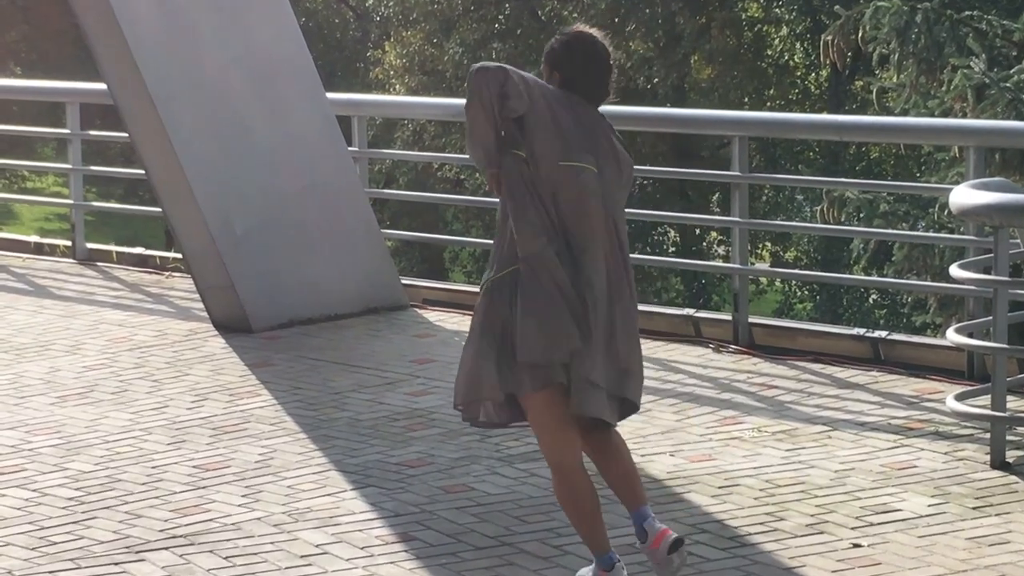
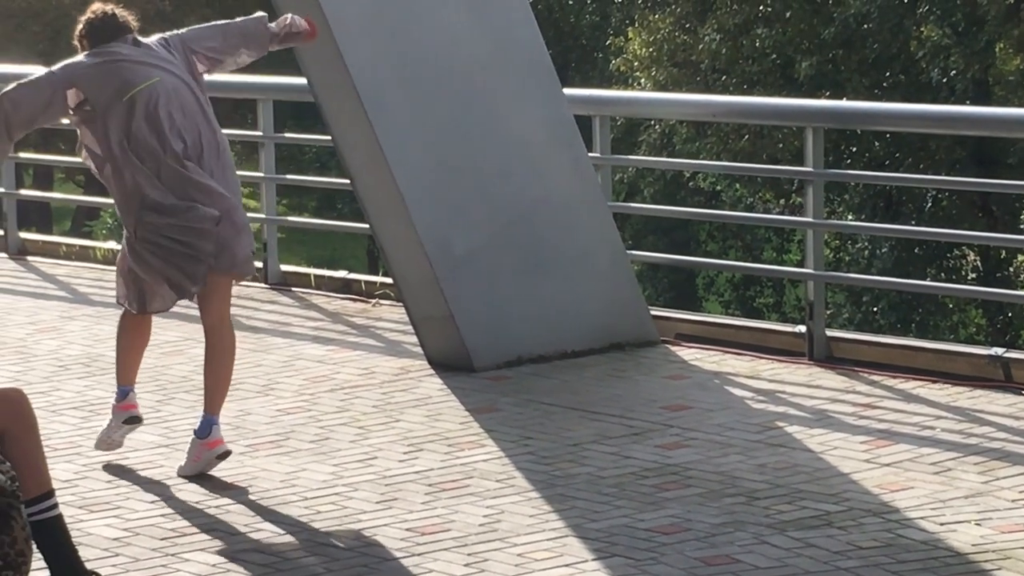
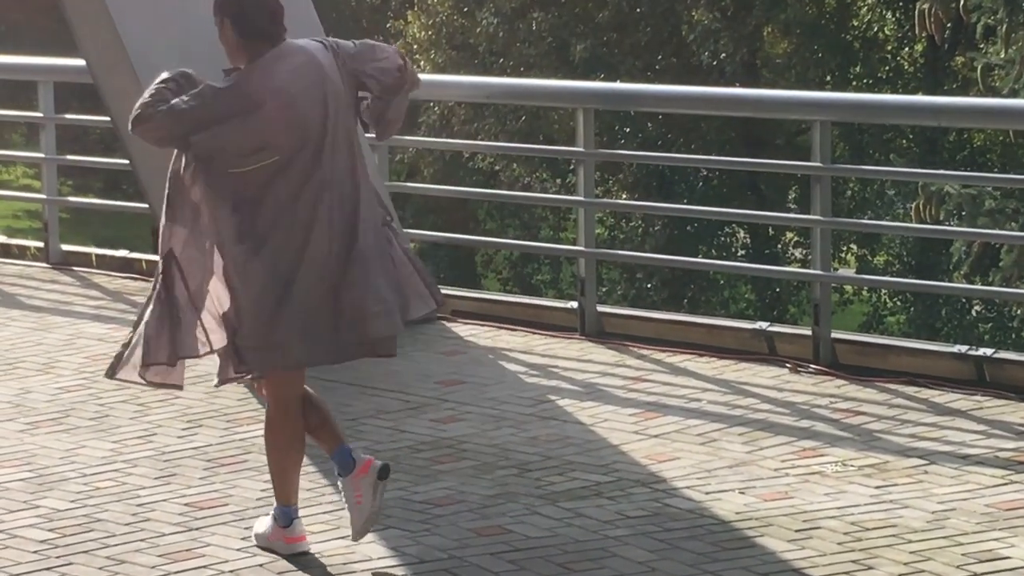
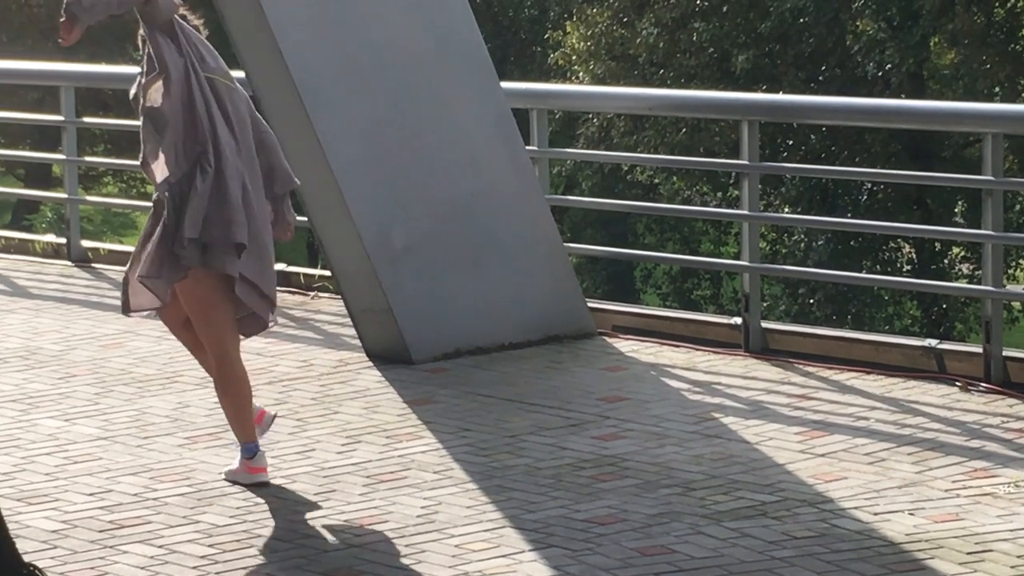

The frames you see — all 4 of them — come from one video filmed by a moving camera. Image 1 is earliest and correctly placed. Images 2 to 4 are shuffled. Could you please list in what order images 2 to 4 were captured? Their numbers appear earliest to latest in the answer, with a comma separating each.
3, 4, 2
